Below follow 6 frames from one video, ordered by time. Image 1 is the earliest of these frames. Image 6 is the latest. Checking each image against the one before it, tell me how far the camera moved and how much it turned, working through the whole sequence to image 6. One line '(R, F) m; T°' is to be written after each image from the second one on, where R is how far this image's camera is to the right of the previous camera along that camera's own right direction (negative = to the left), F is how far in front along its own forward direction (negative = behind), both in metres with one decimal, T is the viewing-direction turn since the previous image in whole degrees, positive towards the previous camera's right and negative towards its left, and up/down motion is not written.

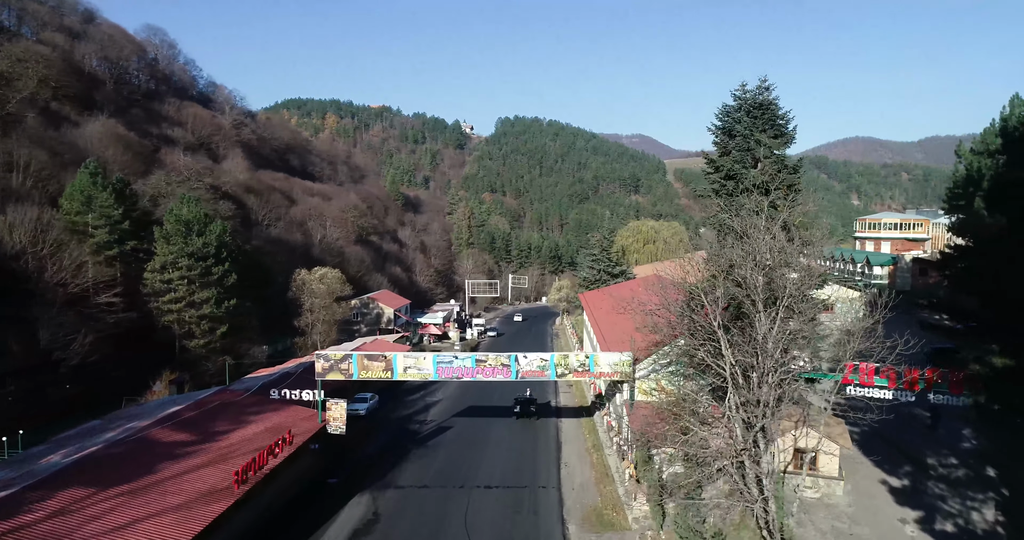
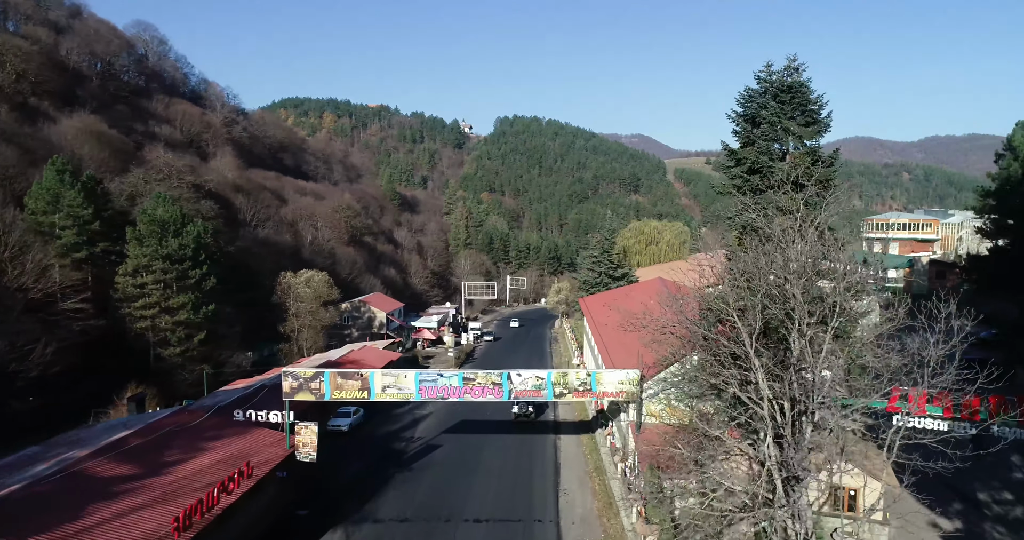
(+0.2, +1.6) m; 0°
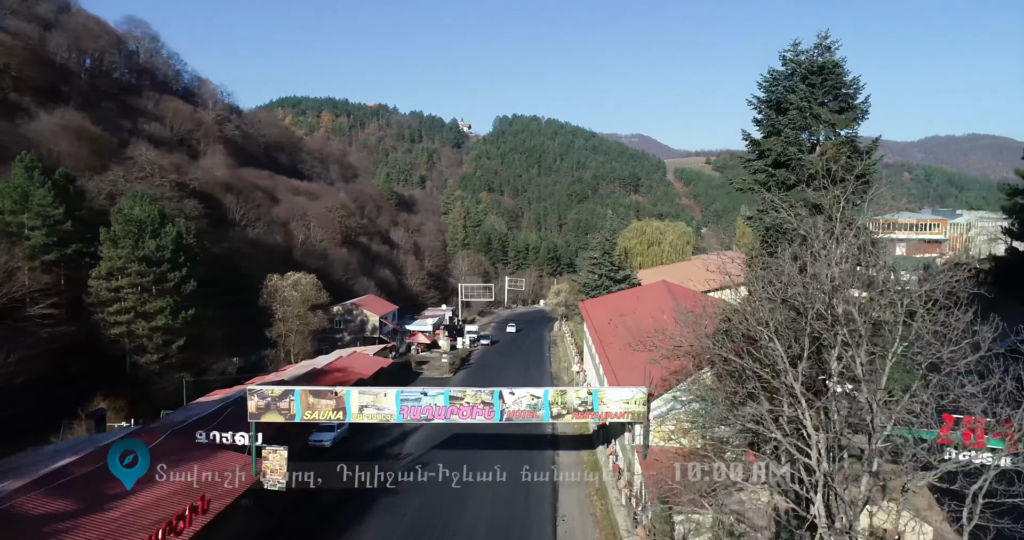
(+0.1, +1.3) m; 0°
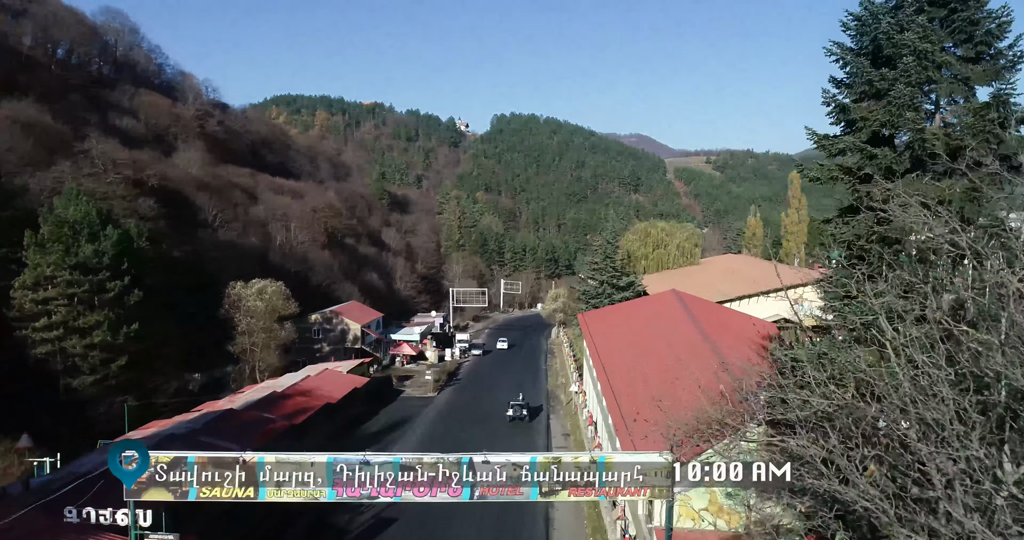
(+0.3, +3.1) m; 0°
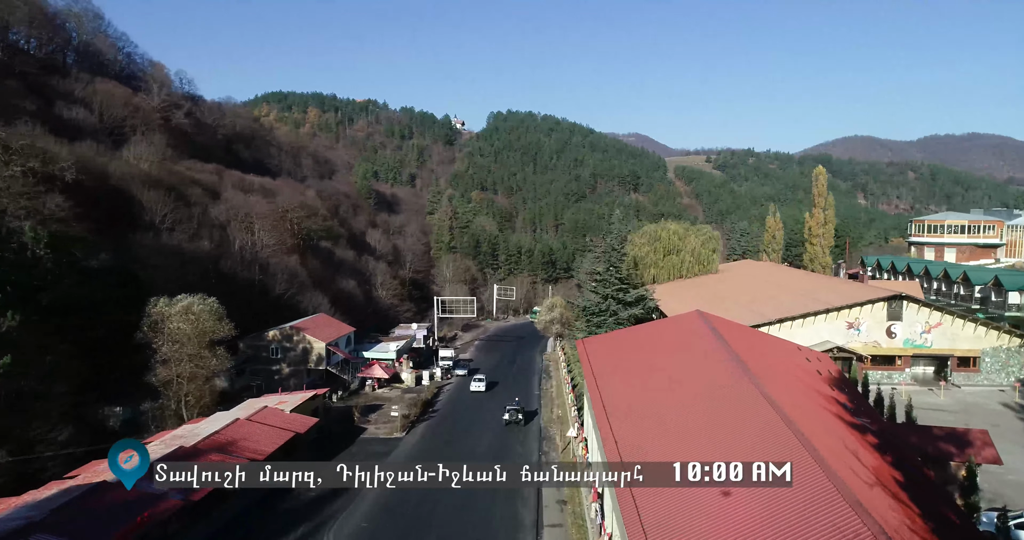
(+0.5, +4.9) m; 0°
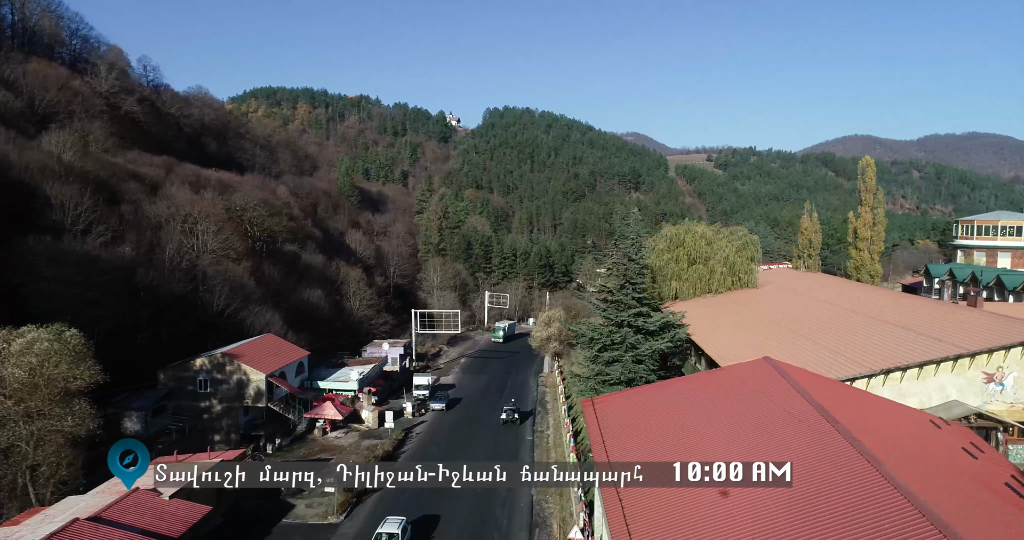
(+0.5, +6.2) m; 0°
